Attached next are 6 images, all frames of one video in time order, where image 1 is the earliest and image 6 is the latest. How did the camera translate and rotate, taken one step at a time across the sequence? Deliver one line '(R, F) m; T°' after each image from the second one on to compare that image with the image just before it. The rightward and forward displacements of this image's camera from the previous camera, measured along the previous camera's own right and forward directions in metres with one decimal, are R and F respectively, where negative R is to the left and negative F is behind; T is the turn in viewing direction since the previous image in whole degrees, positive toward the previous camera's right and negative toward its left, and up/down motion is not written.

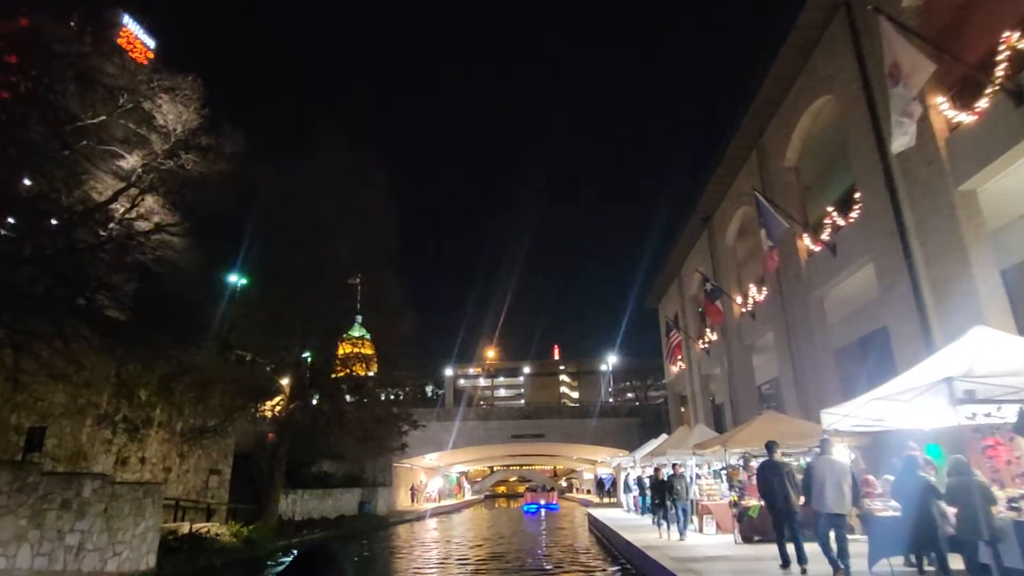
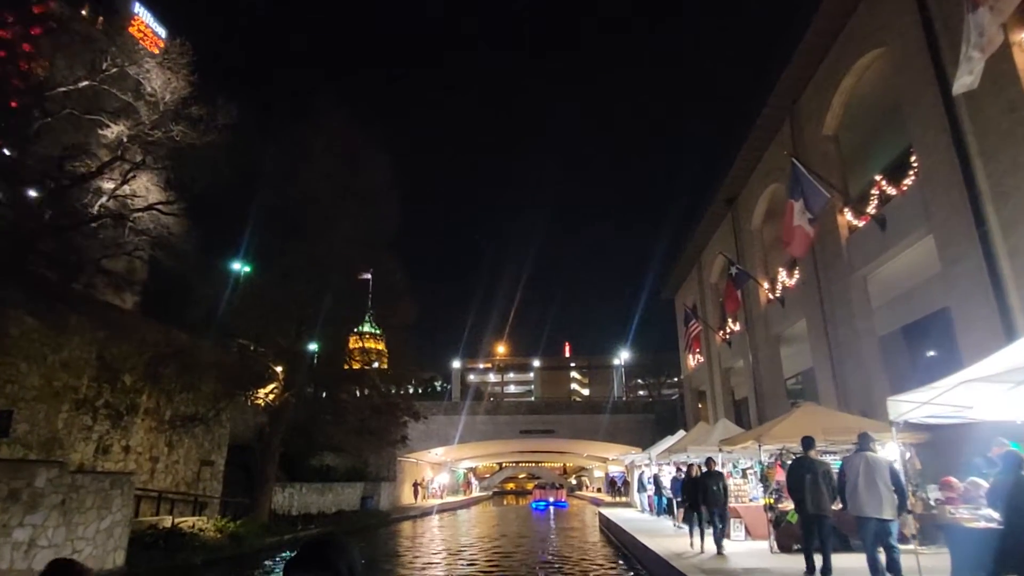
(+0.1, +1.5) m; -1°
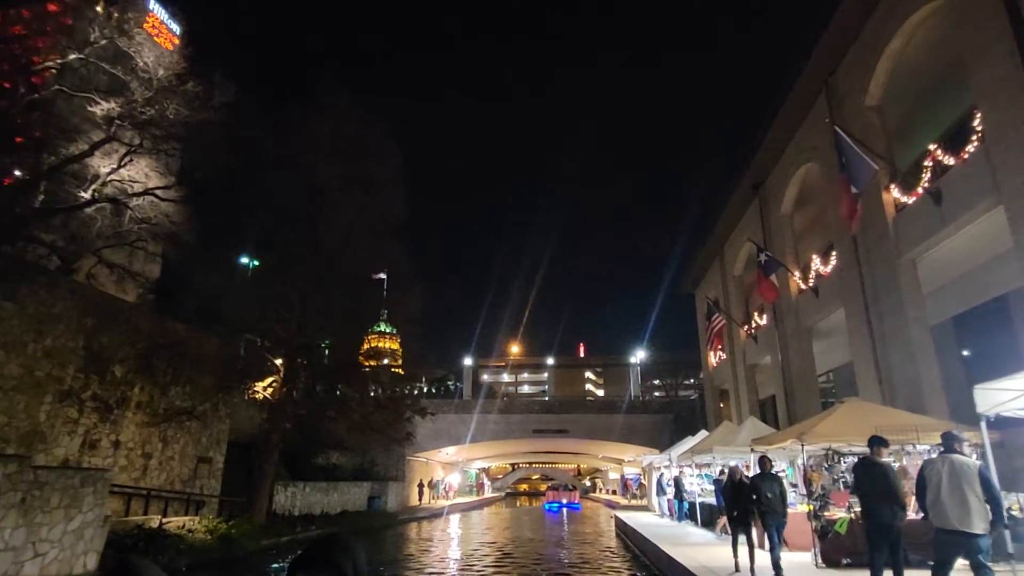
(+0.1, +1.2) m; -1°
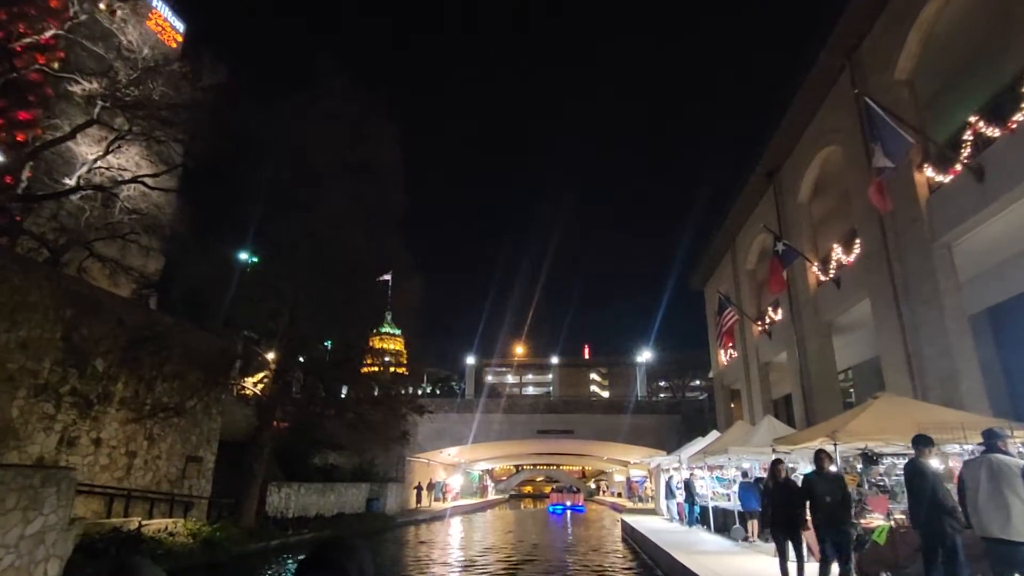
(+0.1, +1.0) m; 0°
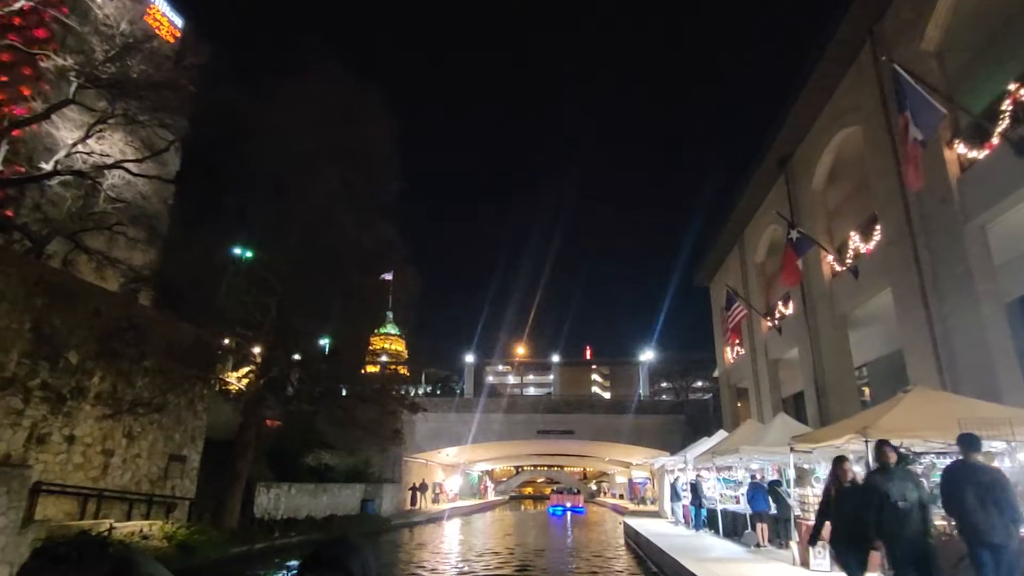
(+0.1, +0.9) m; 0°
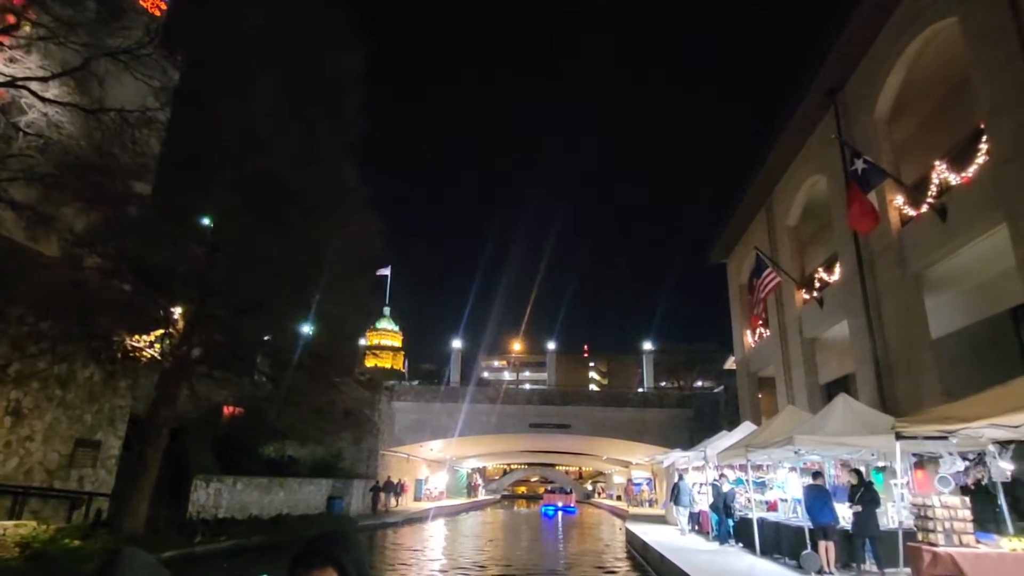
(+0.3, +3.6) m; 0°
